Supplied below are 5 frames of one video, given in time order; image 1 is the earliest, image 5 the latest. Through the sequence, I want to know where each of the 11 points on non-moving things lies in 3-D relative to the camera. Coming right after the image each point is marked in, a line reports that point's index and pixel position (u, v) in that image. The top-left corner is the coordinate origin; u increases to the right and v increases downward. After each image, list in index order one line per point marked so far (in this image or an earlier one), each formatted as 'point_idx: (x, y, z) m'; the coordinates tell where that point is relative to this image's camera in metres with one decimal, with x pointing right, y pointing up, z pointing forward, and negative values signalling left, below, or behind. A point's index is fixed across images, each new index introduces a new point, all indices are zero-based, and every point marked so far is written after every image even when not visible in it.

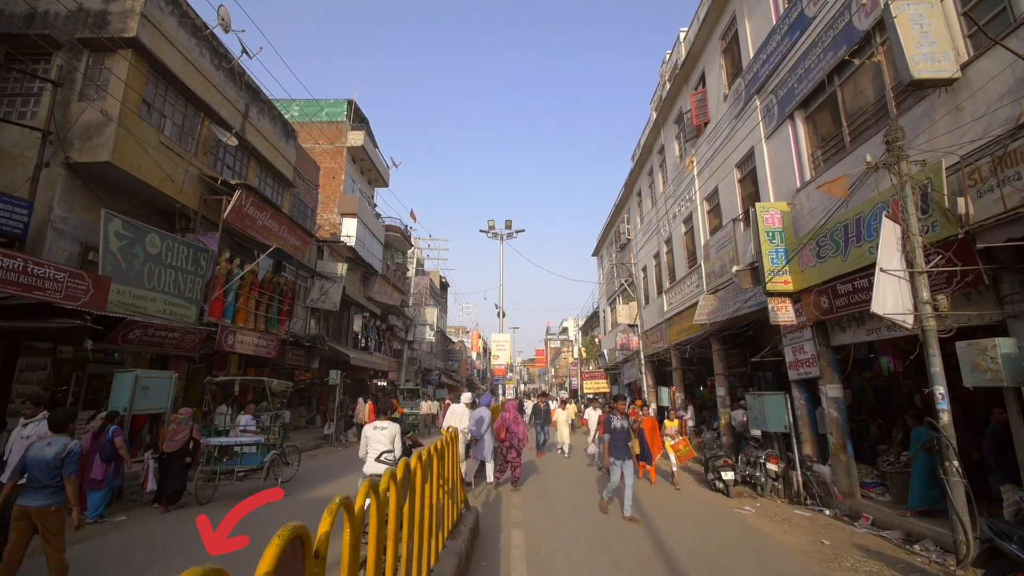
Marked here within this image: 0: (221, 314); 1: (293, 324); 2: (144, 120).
0: (-6.6, -0.6, +11.4) m
1: (-7.1, -1.2, +16.3) m
2: (-7.2, +3.3, +9.8) m
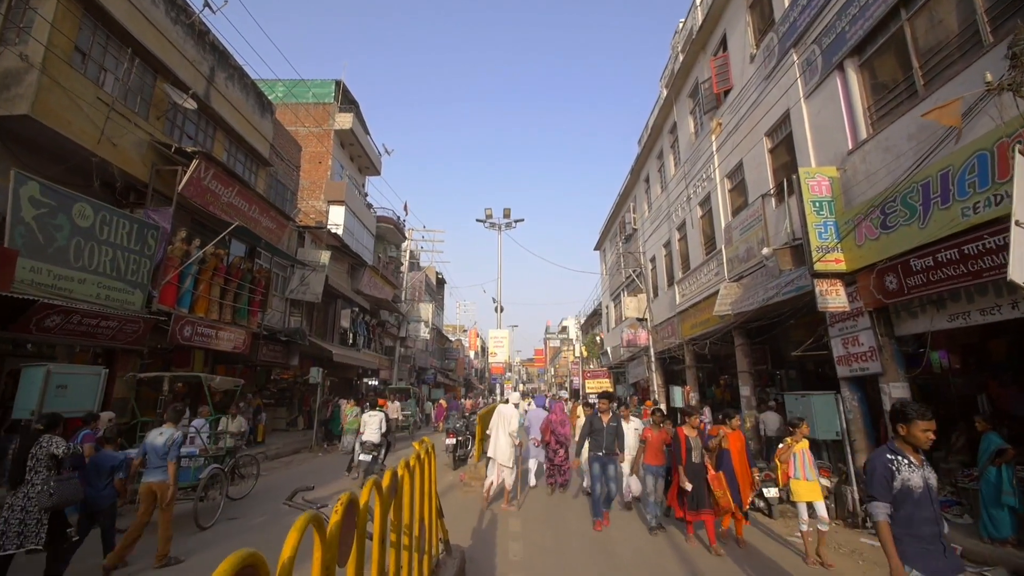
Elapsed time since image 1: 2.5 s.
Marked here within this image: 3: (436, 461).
0: (-6.6, -0.3, +9.9) m
1: (-7.1, -0.9, +14.8) m
2: (-7.2, +3.6, +8.4) m
3: (-0.7, -1.6, +4.5) m
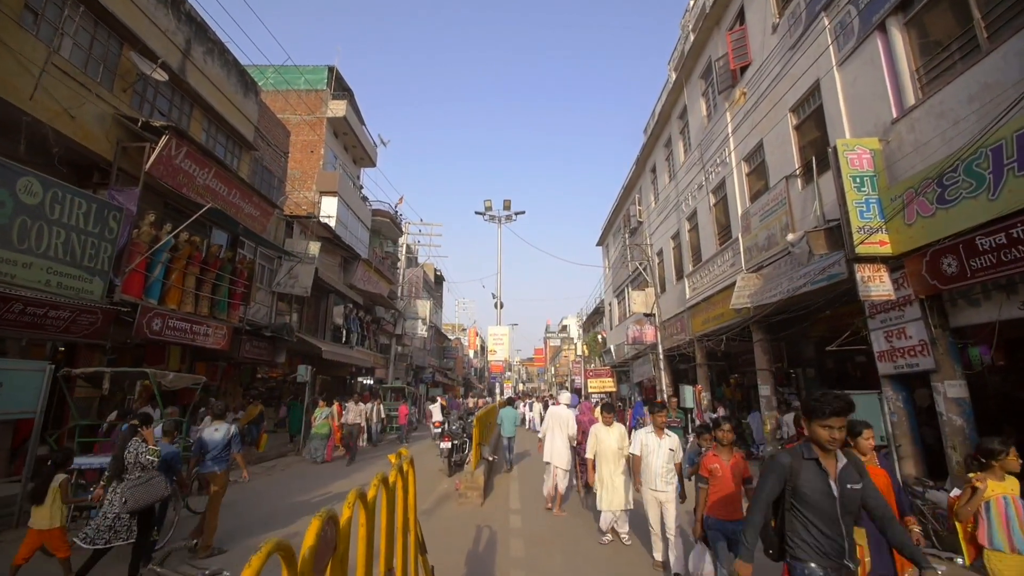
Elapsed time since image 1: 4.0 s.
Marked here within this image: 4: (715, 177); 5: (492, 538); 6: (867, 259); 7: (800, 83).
0: (-6.6, -0.1, +9.0) m
1: (-7.1, -0.7, +13.9) m
2: (-7.2, +3.8, +7.5) m
3: (-0.7, -1.4, +3.7) m
4: (+5.3, +2.9, +13.0) m
5: (-0.2, -2.8, +5.7) m
6: (+4.8, +0.4, +6.8) m
7: (+5.3, +3.8, +9.2) m
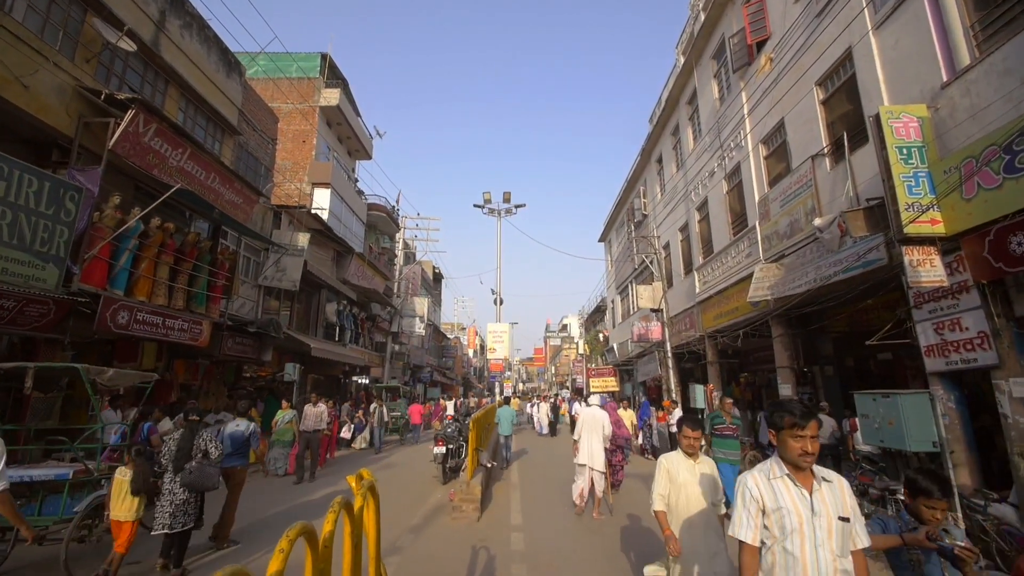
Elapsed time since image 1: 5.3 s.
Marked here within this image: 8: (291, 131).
0: (-6.6, +0.1, +8.2) m
1: (-7.1, -0.5, +13.1) m
2: (-7.2, +4.0, +6.6) m
3: (-0.7, -1.2, +2.9) m
4: (+5.3, +3.1, +12.2) m
5: (-0.2, -2.7, +4.9) m
6: (+4.8, +0.6, +6.0) m
7: (+5.3, +3.9, +8.4) m
8: (-8.6, +6.1, +19.6) m
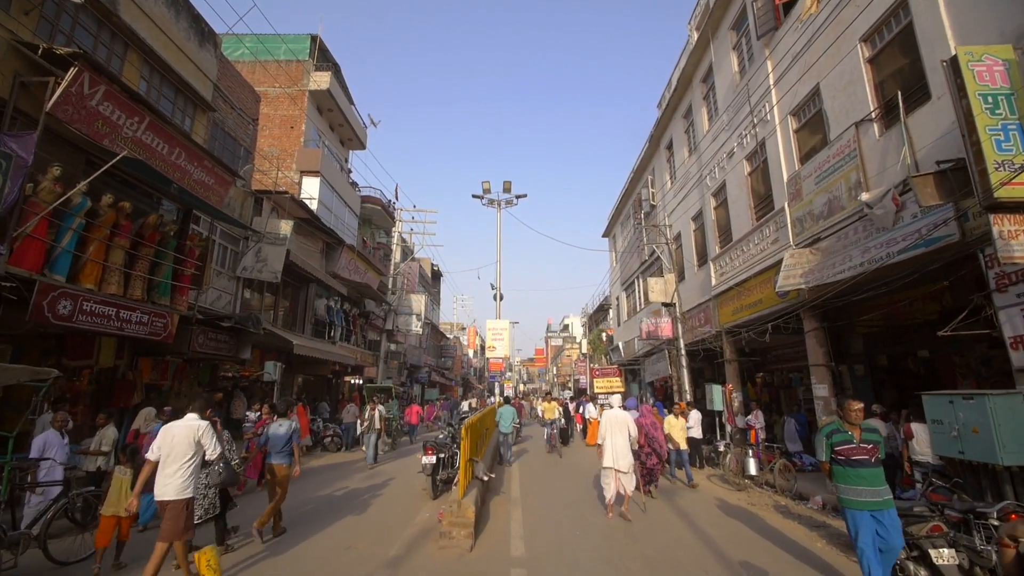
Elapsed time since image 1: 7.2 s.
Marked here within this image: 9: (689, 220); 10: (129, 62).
0: (-6.6, +0.3, +7.1) m
1: (-7.1, -0.3, +12.0) m
2: (-7.2, +4.2, +5.6) m
3: (-0.7, -1.0, +1.7) m
4: (+5.3, +3.3, +11.1) m
5: (-0.2, -2.4, +3.8) m
6: (+4.8, +0.8, +4.9) m
7: (+5.3, +4.2, +7.3) m
8: (-8.6, +6.3, +18.5) m
9: (+5.3, +2.1, +15.0) m
10: (-7.1, +4.2, +9.2) m
